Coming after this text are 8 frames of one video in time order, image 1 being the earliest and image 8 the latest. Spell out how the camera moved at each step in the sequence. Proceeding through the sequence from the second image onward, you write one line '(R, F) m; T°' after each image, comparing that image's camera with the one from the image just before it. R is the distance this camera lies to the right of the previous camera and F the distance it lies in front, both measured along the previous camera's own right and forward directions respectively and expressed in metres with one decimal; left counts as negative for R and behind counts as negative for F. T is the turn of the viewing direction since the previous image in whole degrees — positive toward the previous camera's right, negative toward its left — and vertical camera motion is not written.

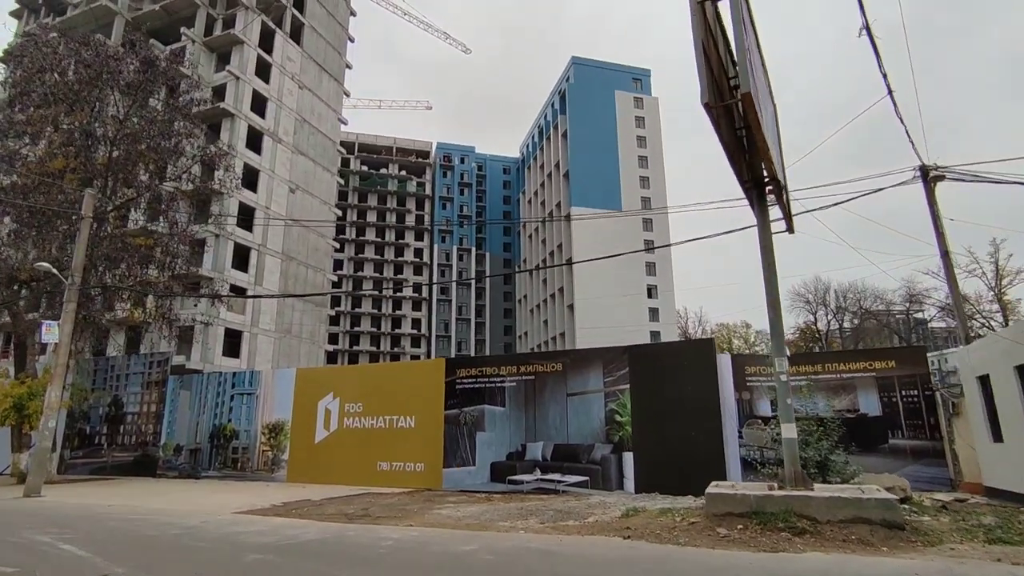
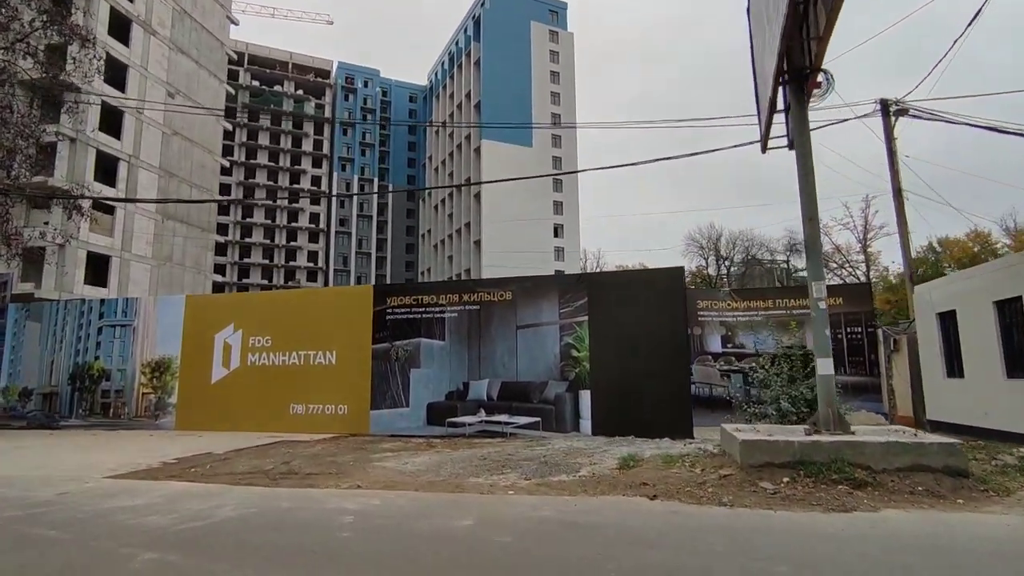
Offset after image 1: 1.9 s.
(-1.0, +2.1) m; +10°
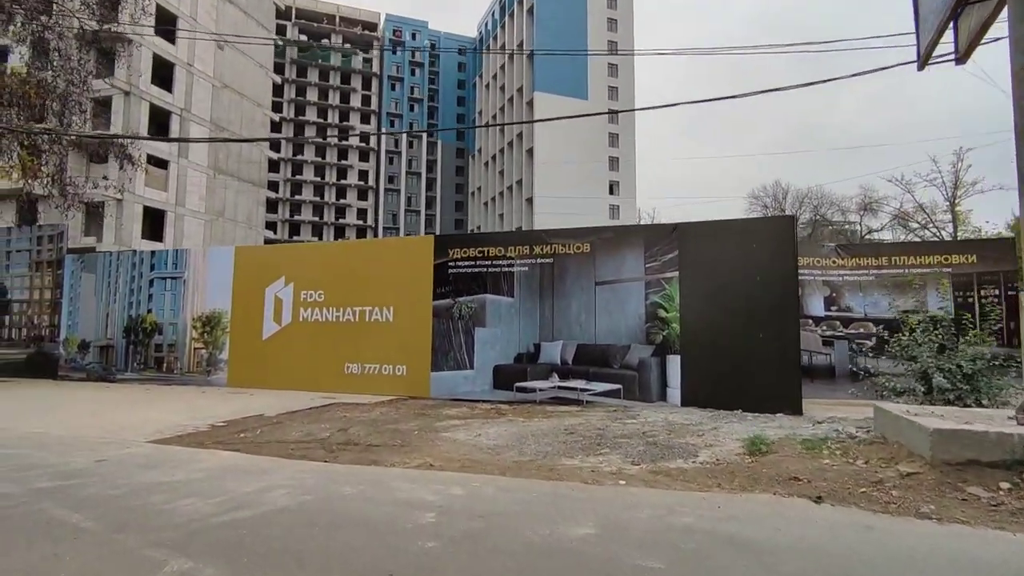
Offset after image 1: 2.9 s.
(-0.6, +1.4) m; -4°
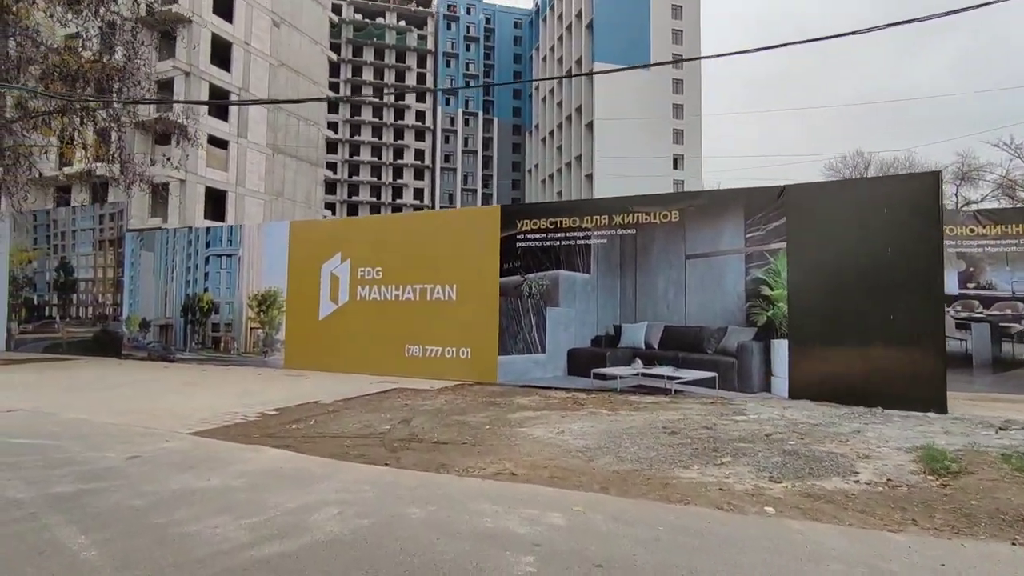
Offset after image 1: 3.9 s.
(-0.4, +1.2) m; -5°
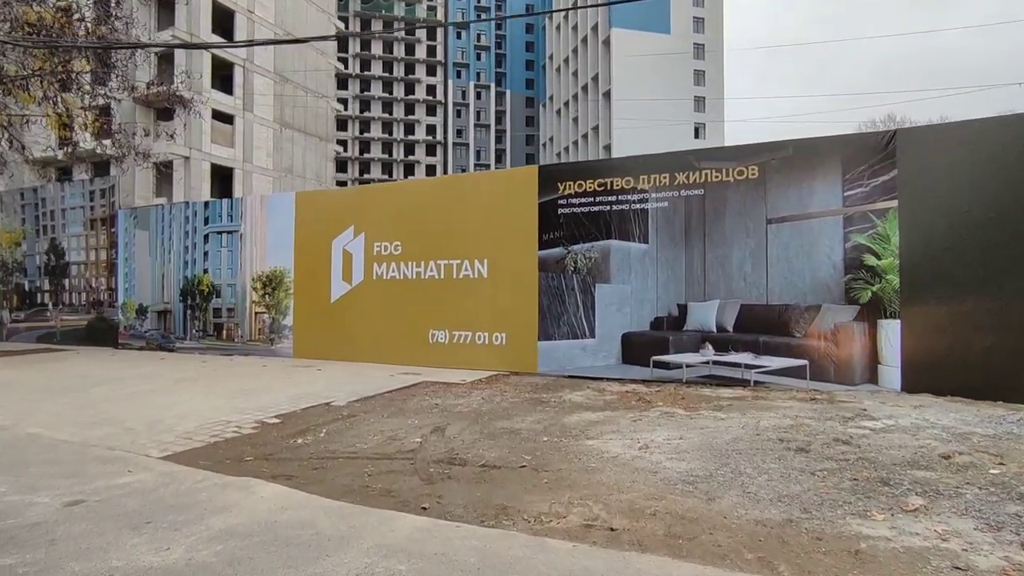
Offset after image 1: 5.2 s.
(-0.5, +1.6) m; -1°
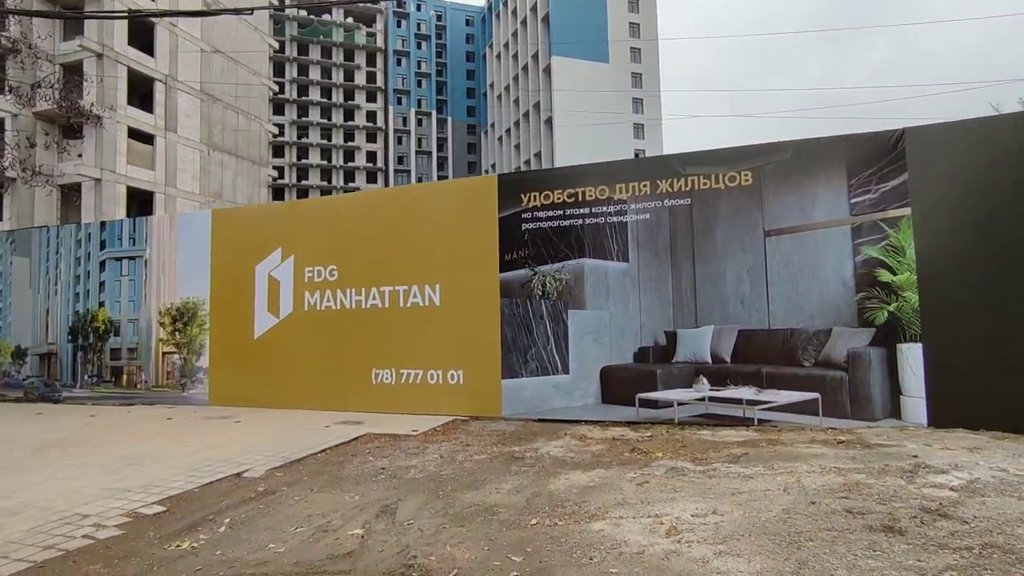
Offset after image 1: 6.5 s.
(-0.2, +1.4) m; +5°
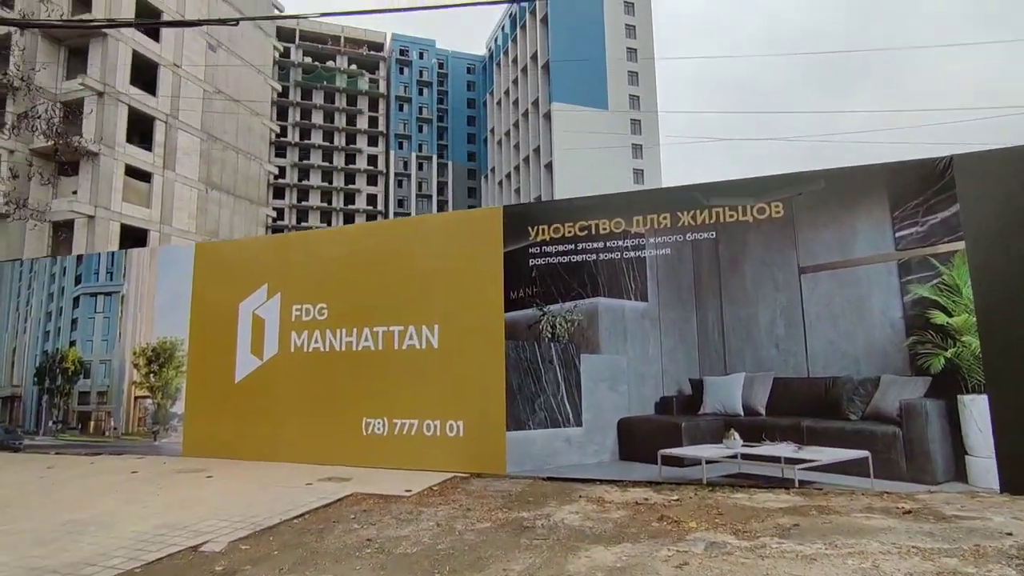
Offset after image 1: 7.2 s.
(-0.1, +0.8) m; 0°
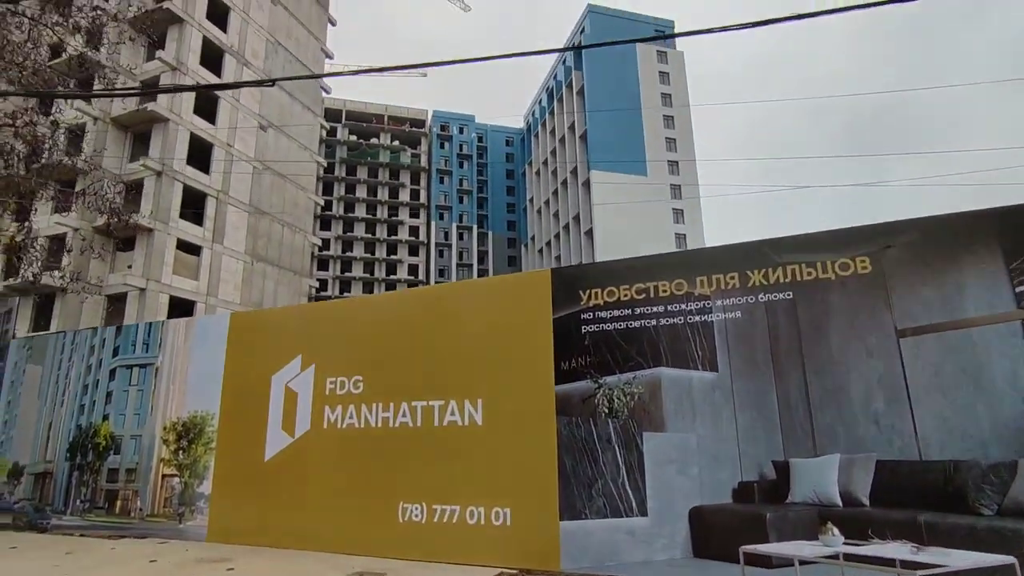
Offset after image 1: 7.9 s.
(-0.1, +0.6) m; -4°
